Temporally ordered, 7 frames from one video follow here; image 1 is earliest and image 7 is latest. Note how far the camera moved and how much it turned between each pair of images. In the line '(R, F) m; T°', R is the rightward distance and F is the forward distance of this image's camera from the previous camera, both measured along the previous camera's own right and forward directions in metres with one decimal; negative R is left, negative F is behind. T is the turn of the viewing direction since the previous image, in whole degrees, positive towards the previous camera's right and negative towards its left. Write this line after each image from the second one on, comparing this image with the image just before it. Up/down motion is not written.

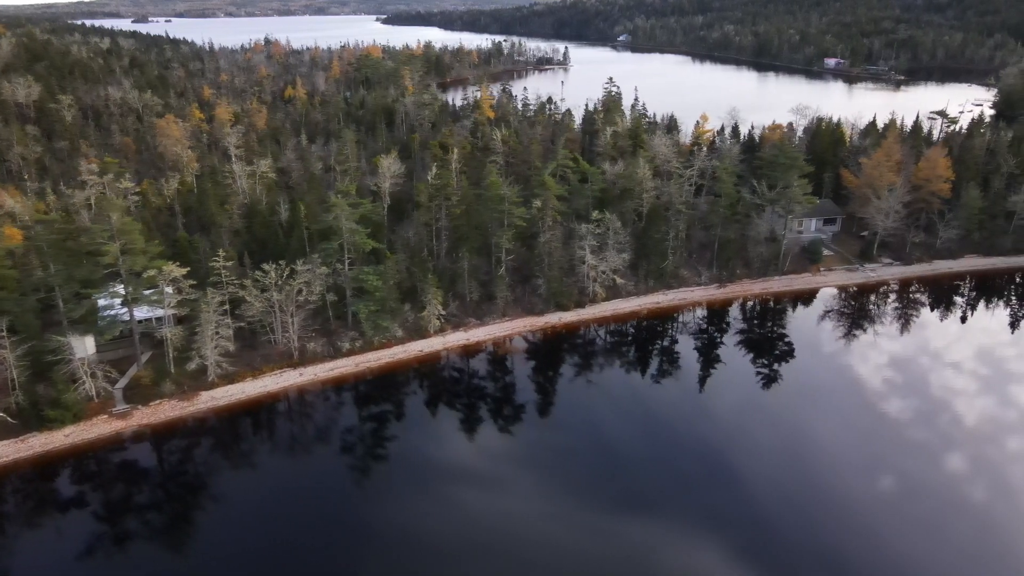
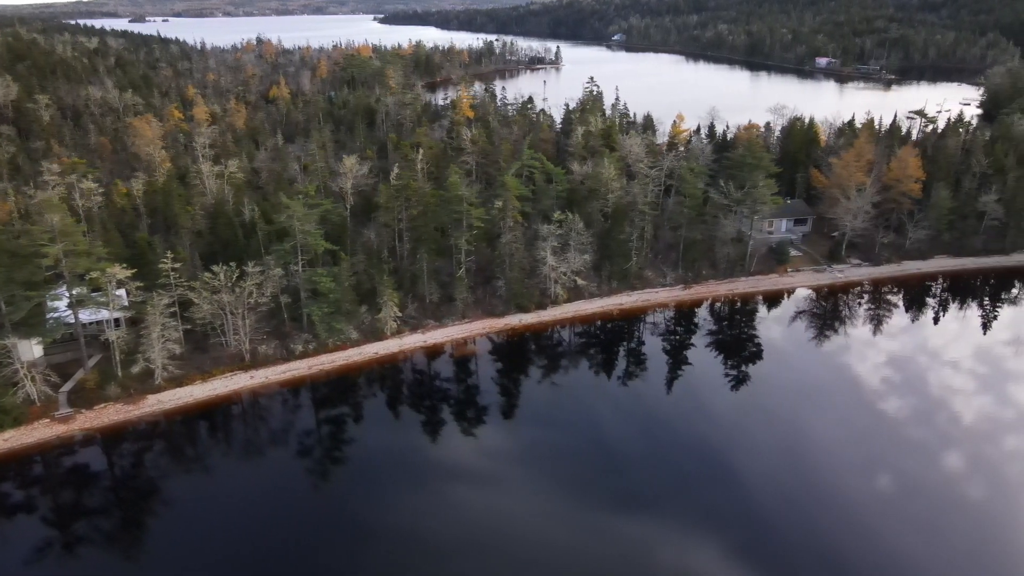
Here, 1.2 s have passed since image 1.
(+2.3, +0.3) m; 0°
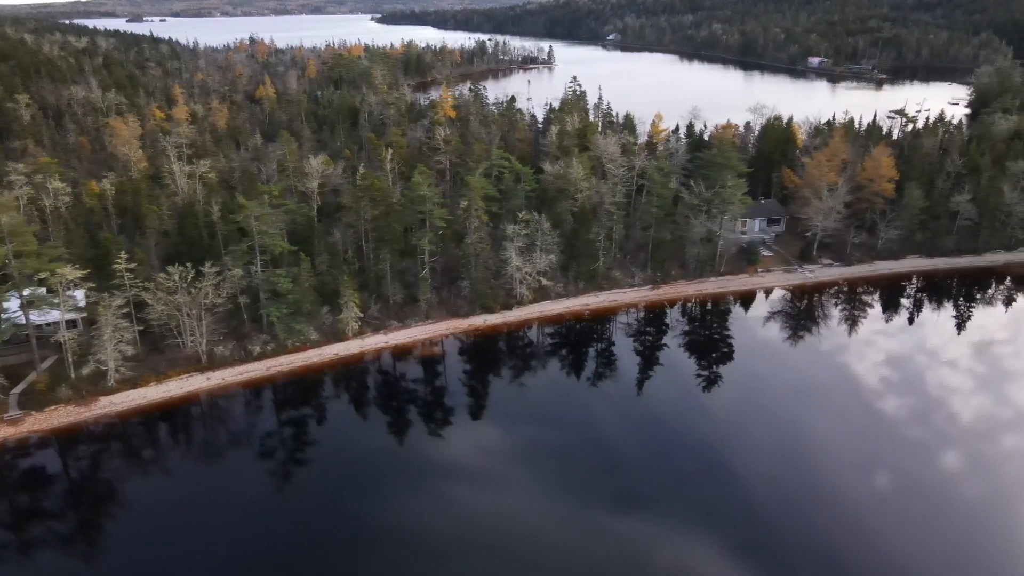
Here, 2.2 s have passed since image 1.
(+2.0, +0.2) m; 0°
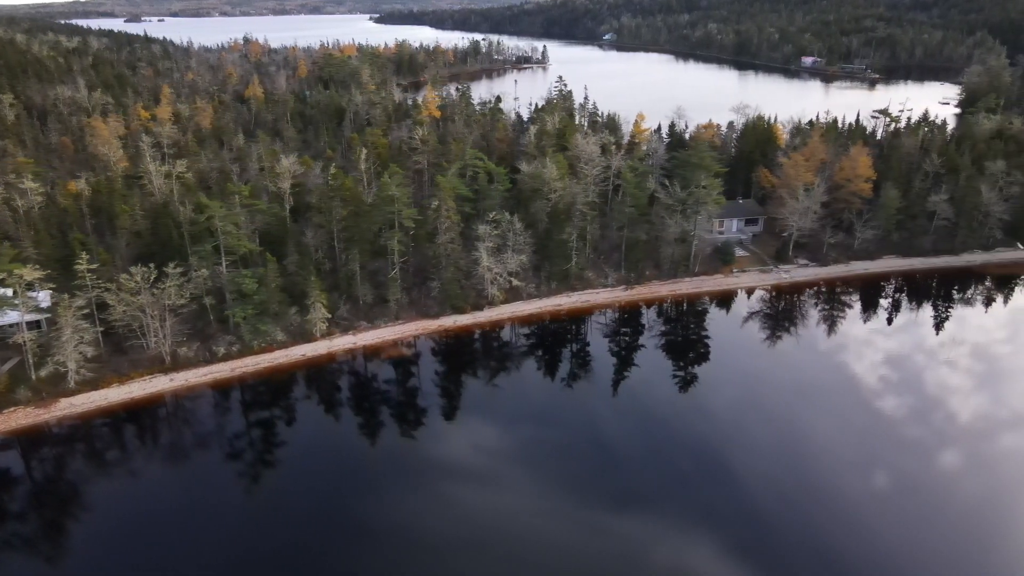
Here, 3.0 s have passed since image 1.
(+1.7, +0.2) m; 0°
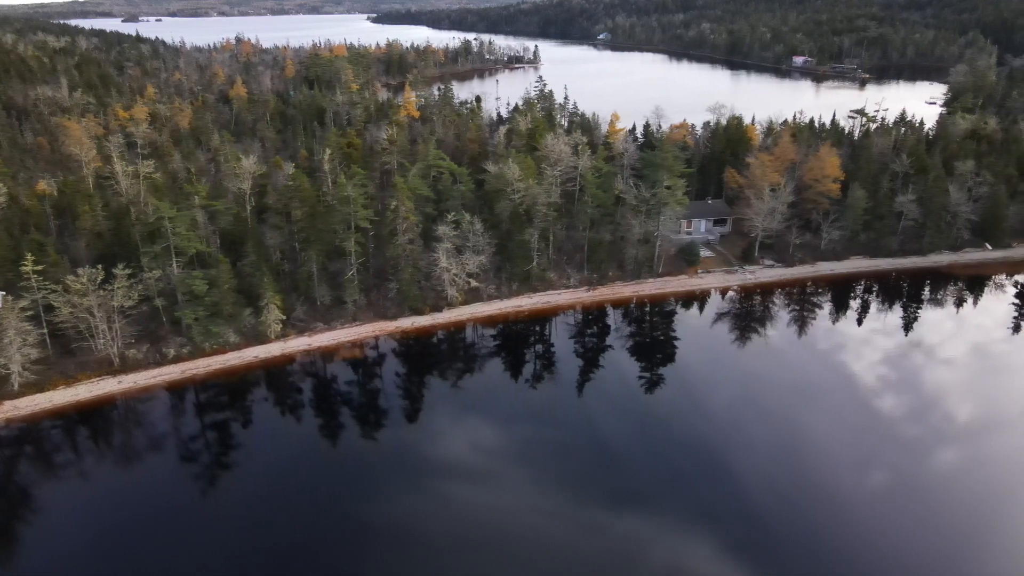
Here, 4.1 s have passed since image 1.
(+2.4, +0.2) m; 0°
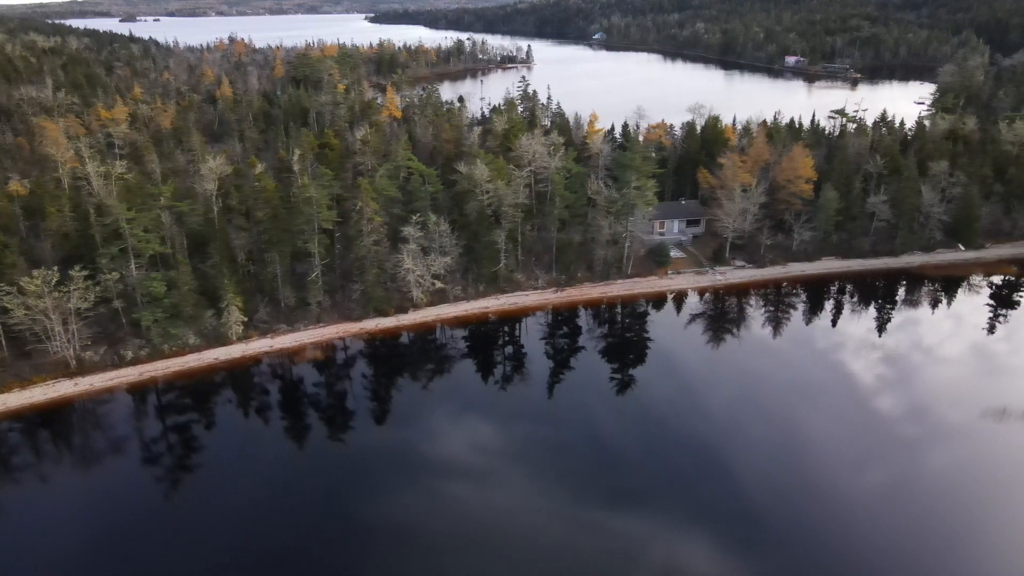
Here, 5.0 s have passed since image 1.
(+2.0, +0.1) m; 0°
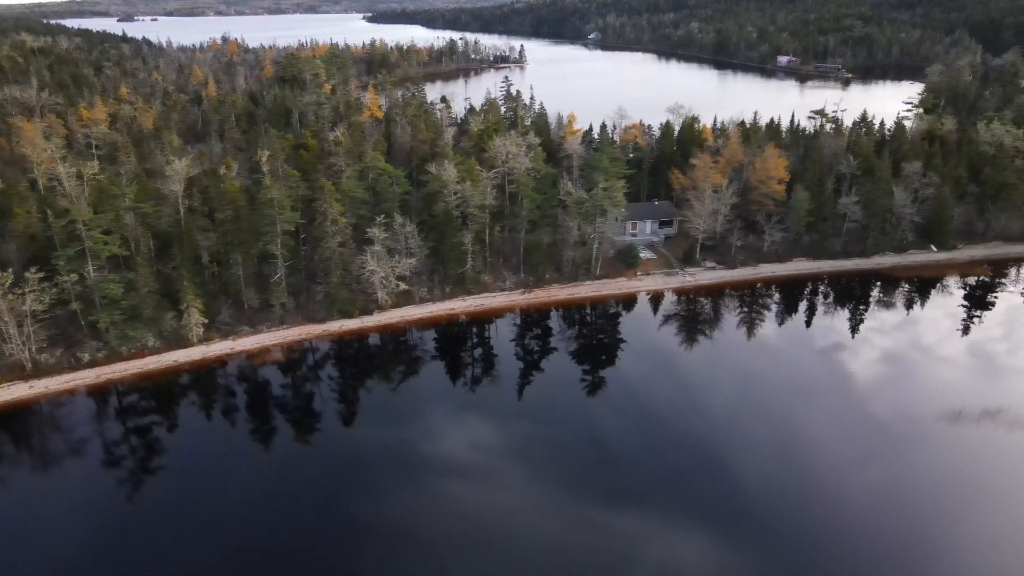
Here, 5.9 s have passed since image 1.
(+2.0, +0.1) m; 0°
